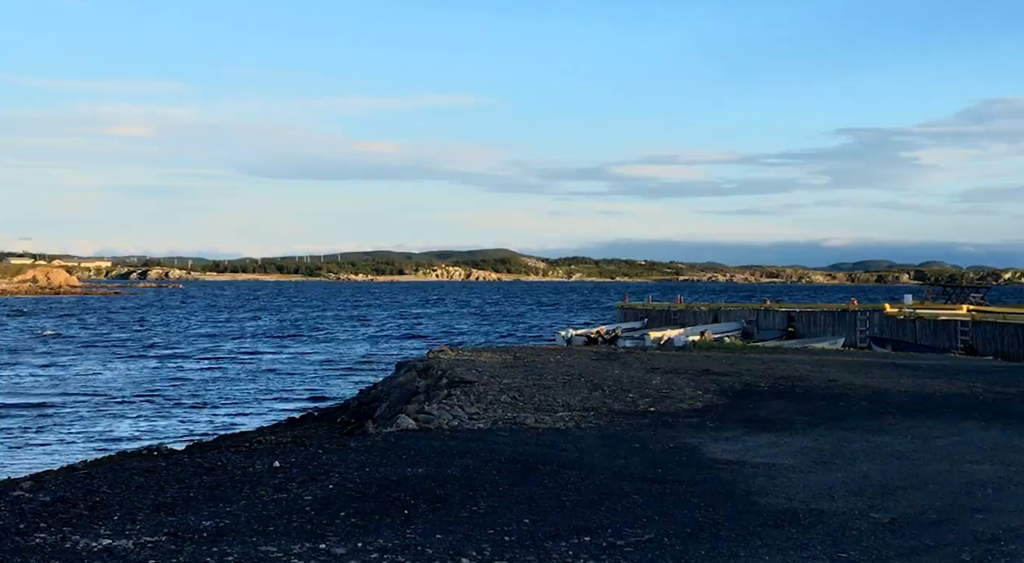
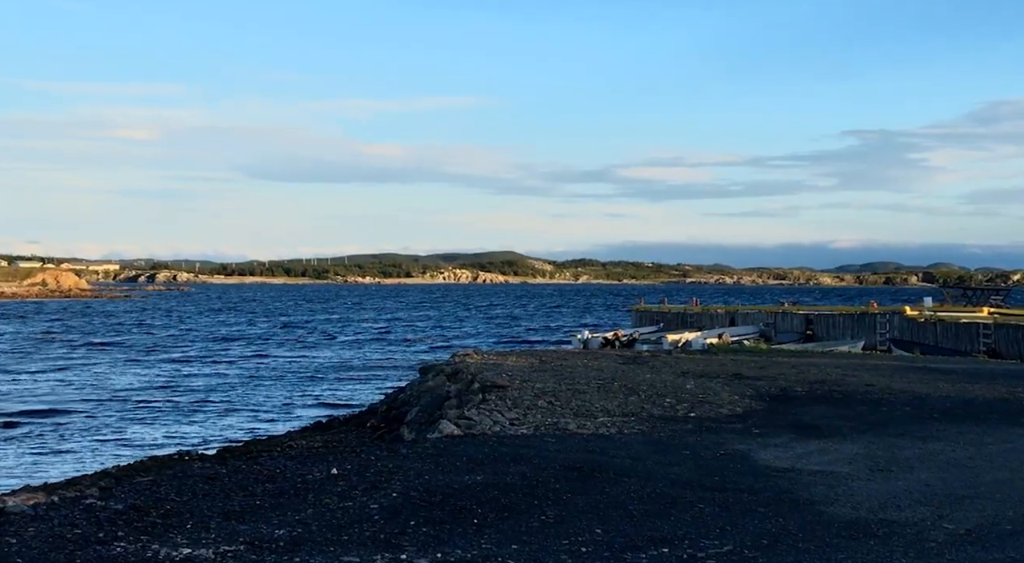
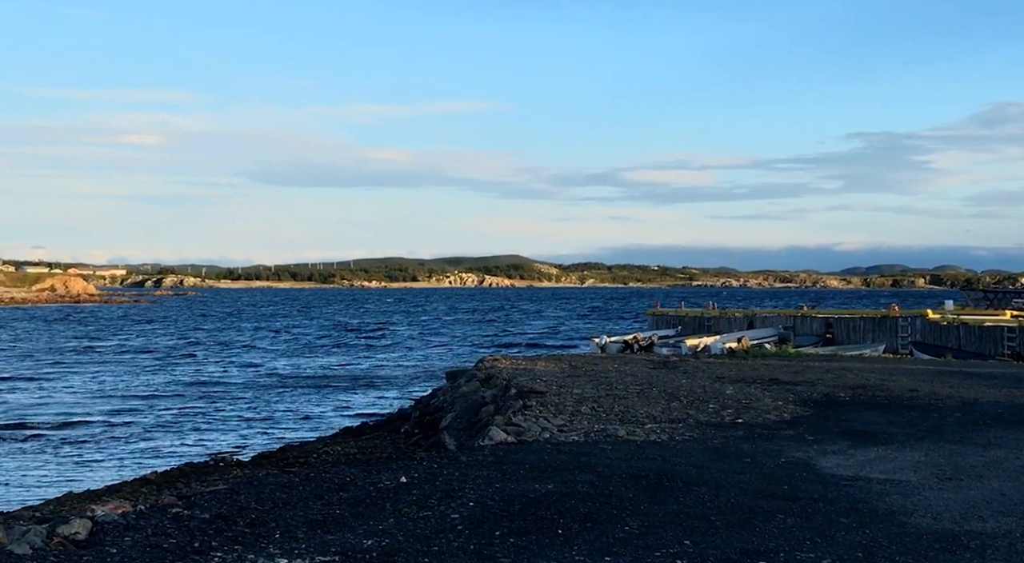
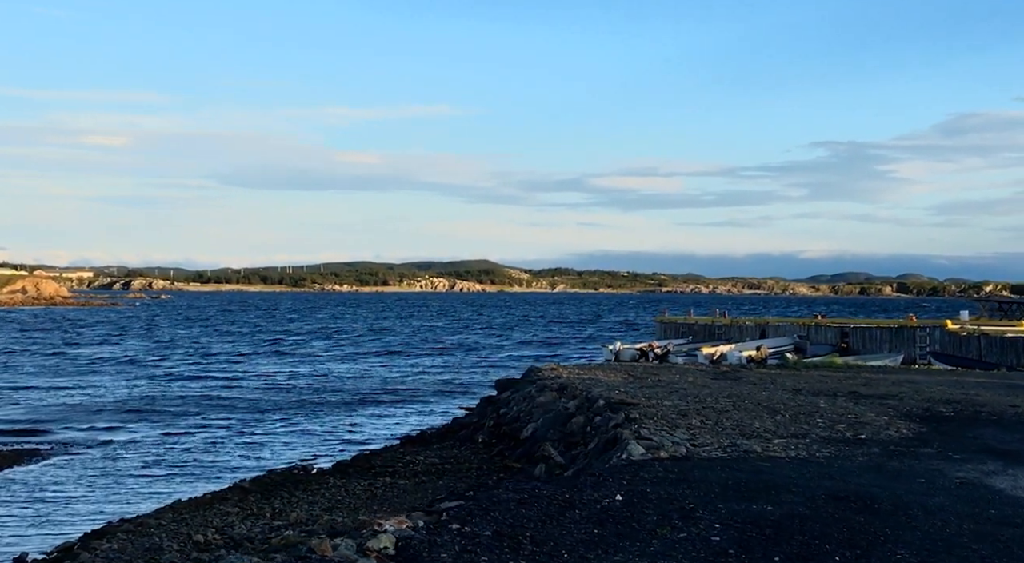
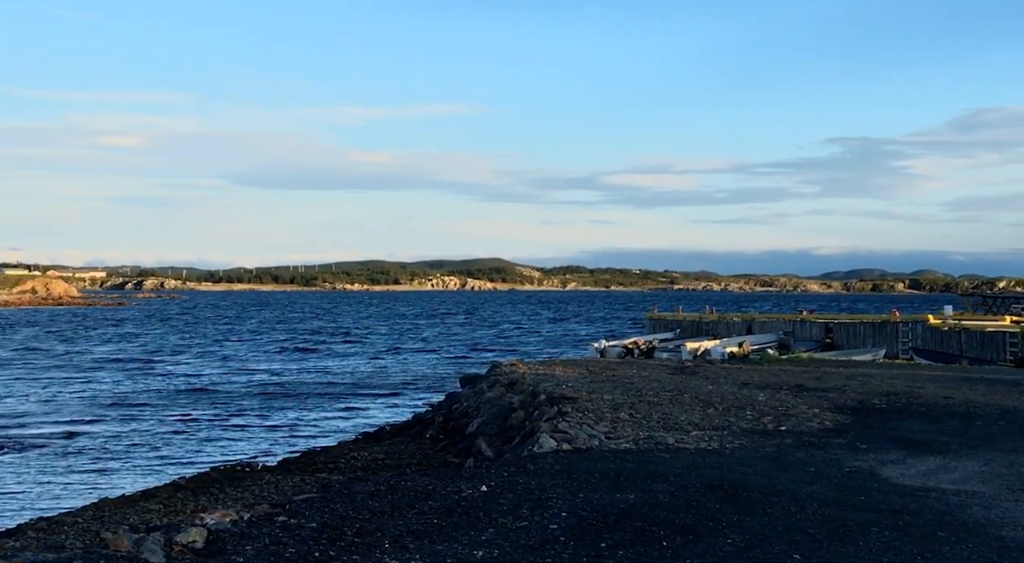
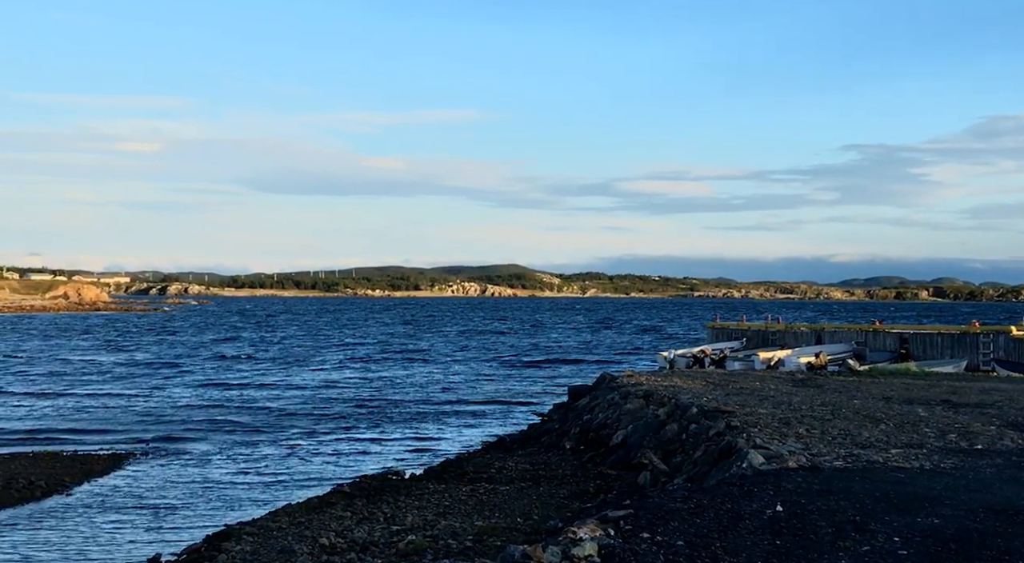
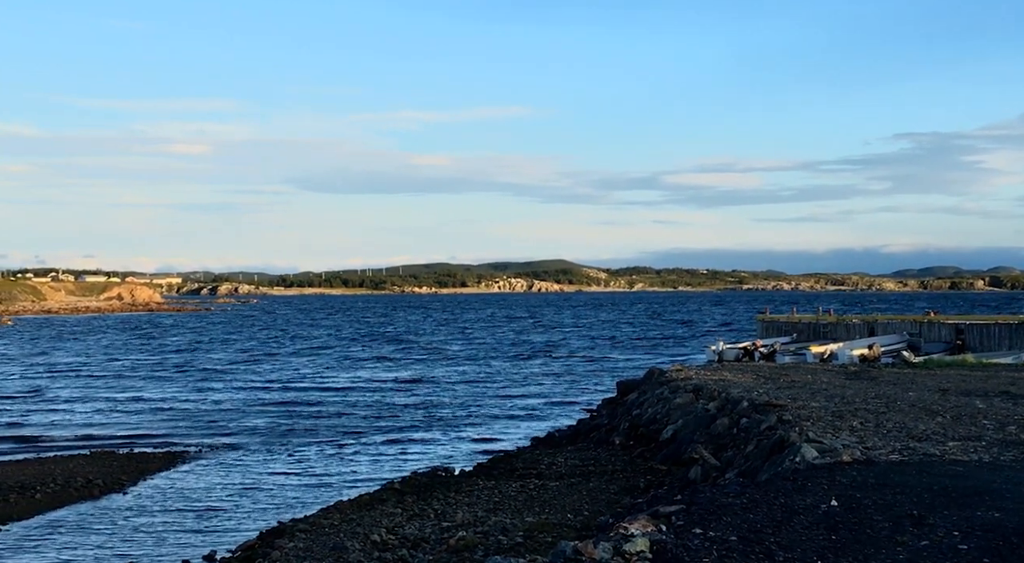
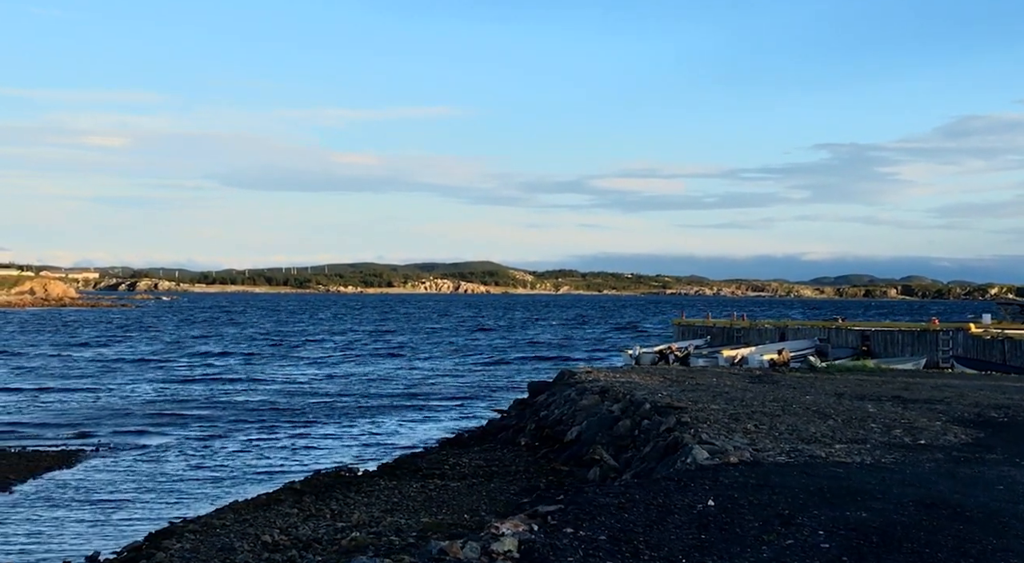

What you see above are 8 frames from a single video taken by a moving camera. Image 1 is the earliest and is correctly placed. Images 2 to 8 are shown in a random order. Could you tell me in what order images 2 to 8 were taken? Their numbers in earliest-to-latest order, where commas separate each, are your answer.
2, 3, 5, 4, 8, 6, 7
